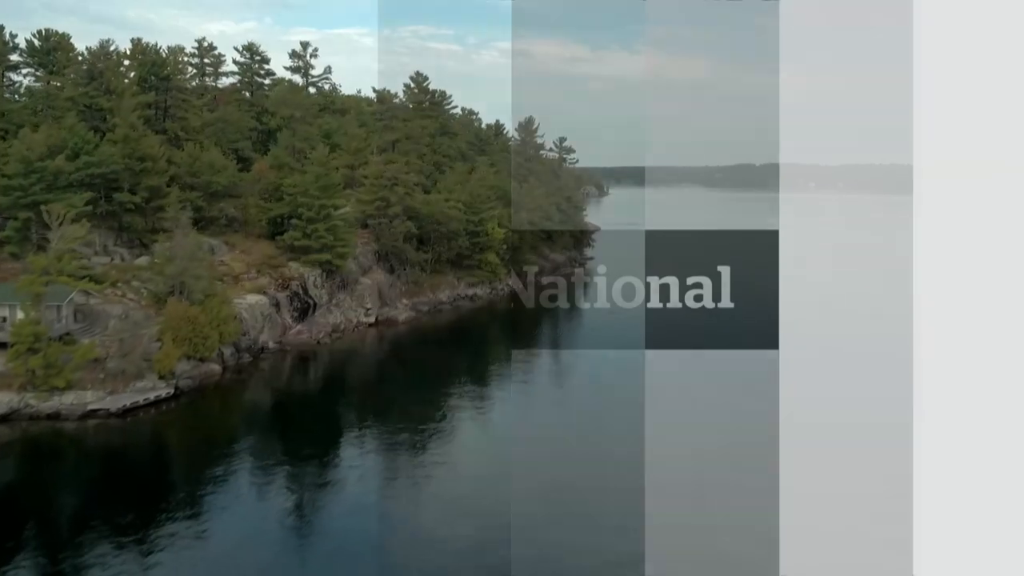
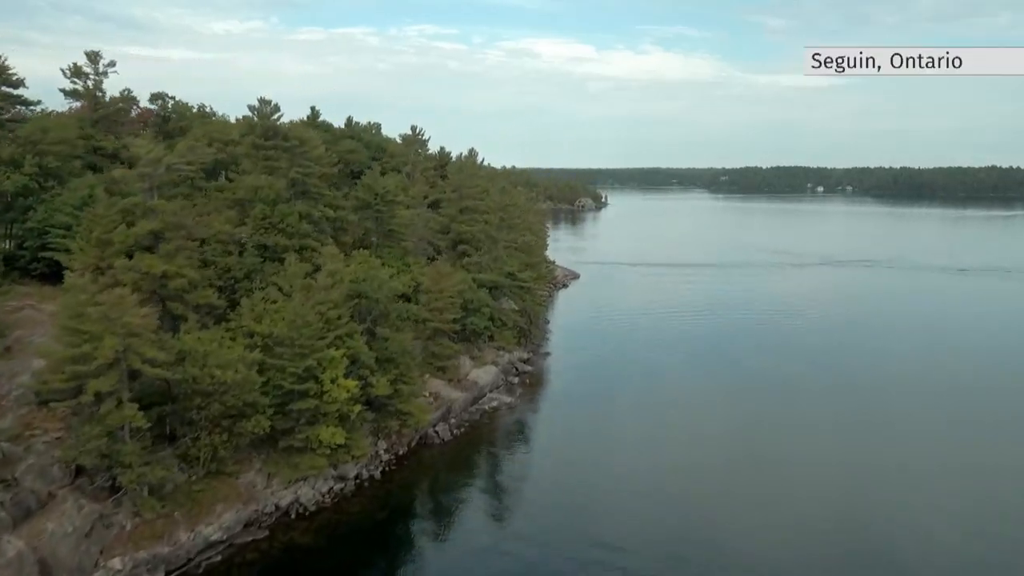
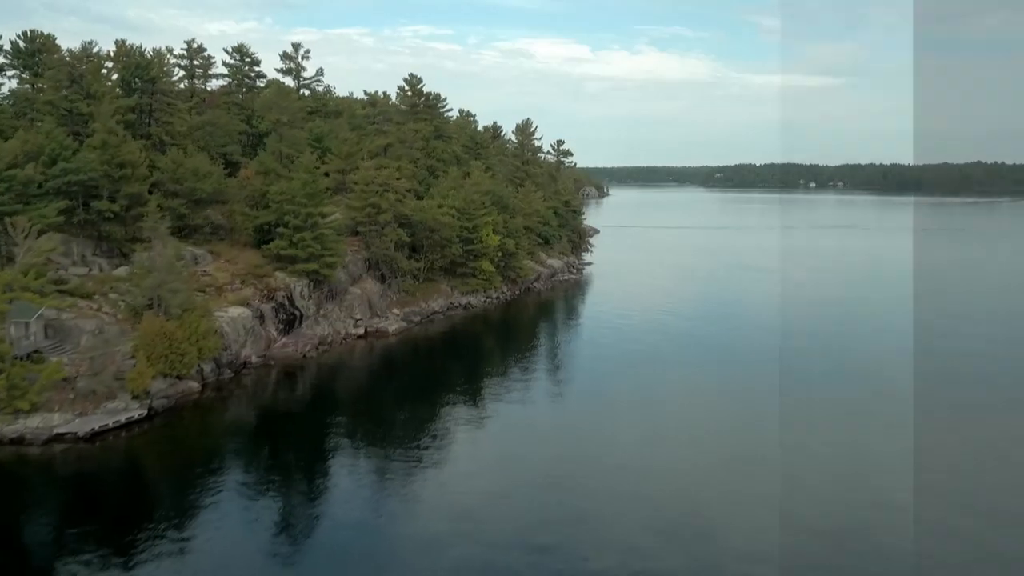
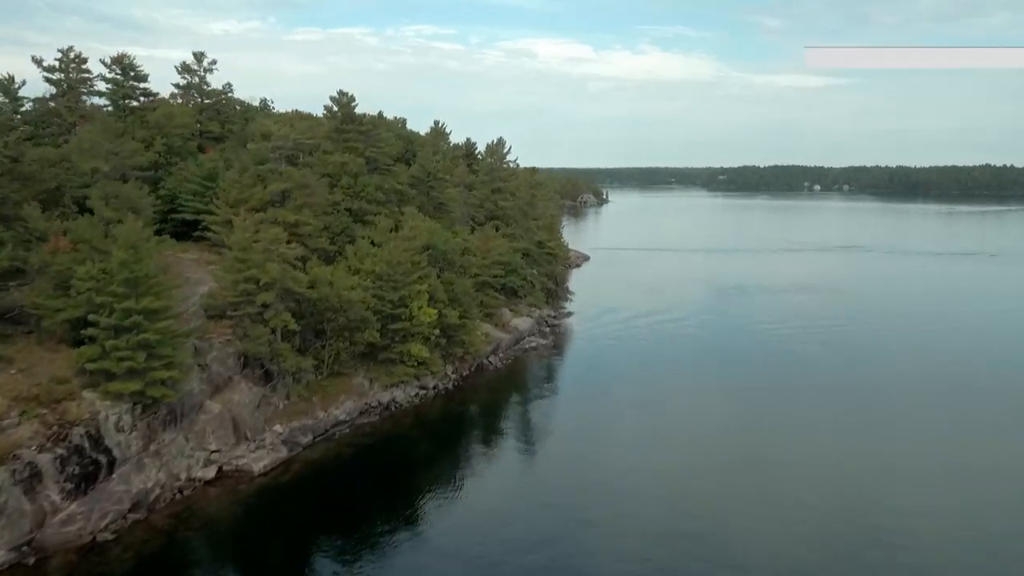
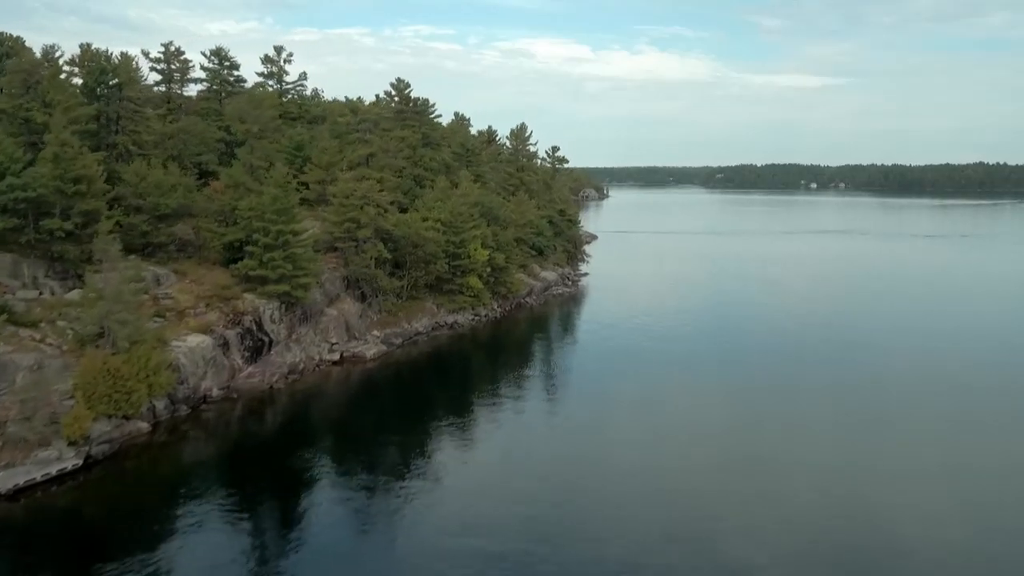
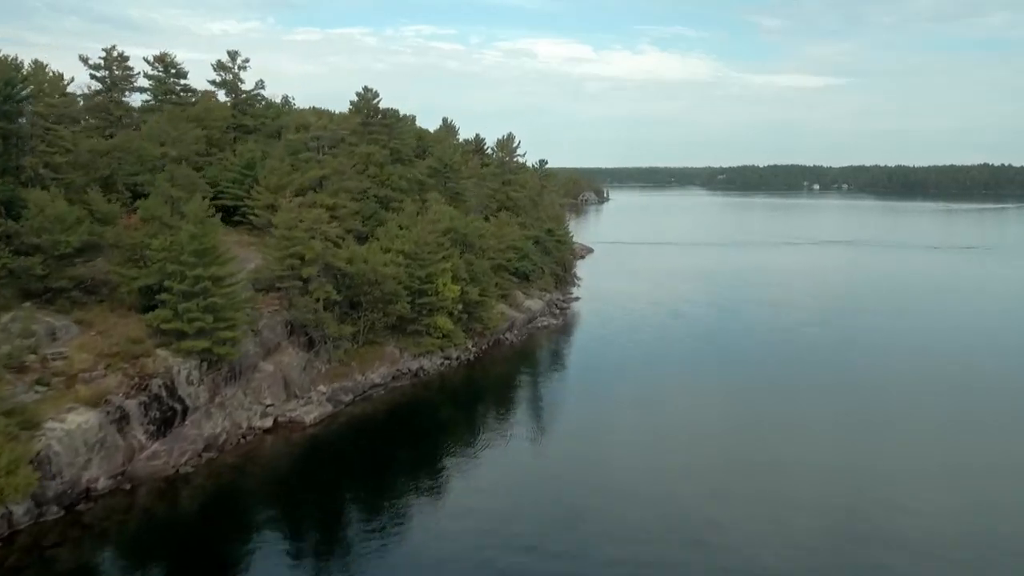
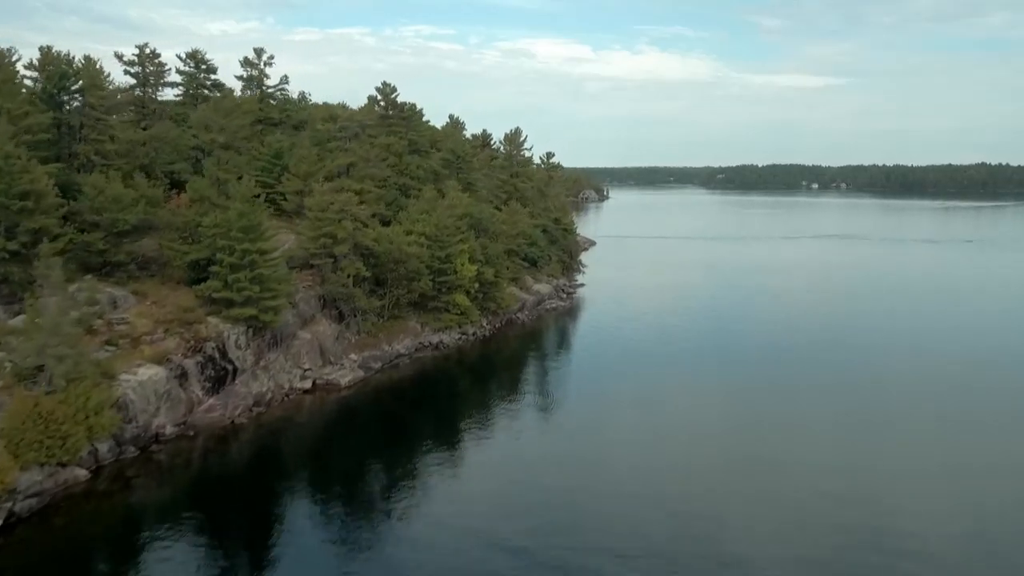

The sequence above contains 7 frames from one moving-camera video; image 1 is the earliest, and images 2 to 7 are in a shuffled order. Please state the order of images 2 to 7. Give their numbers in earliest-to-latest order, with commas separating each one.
3, 5, 7, 6, 4, 2
